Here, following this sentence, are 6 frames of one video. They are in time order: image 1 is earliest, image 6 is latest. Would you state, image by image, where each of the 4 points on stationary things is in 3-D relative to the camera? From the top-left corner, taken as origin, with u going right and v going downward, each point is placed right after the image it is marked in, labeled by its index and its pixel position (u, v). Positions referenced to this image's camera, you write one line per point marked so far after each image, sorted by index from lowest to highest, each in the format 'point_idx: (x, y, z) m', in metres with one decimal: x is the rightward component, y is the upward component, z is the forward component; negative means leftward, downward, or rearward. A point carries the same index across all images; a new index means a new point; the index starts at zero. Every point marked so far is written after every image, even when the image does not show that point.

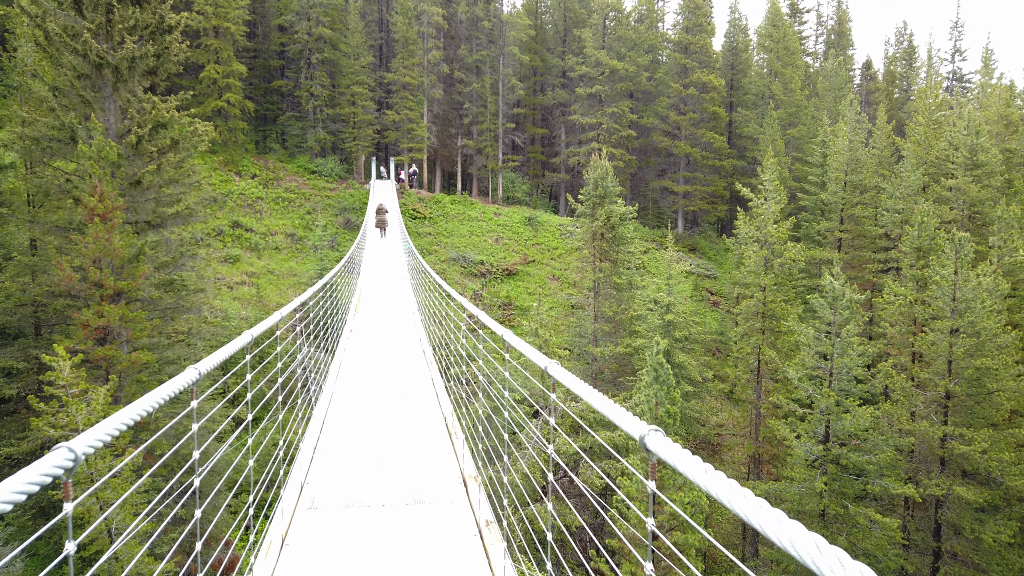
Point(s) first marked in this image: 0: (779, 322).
0: (+6.6, -0.9, +12.0) m
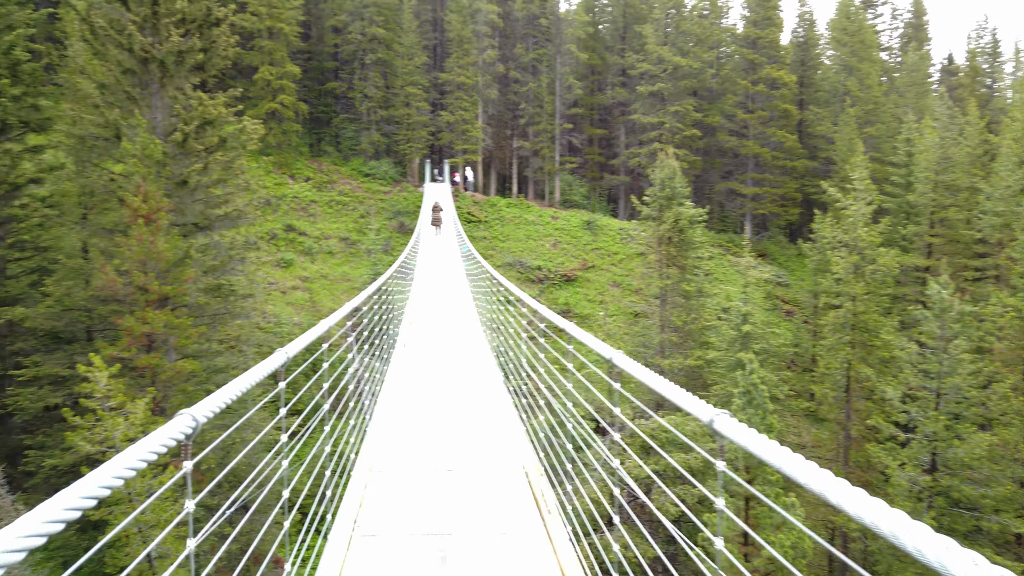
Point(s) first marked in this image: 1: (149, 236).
0: (+7.9, -1.0, +10.8) m
1: (-6.3, +0.9, +8.5) m
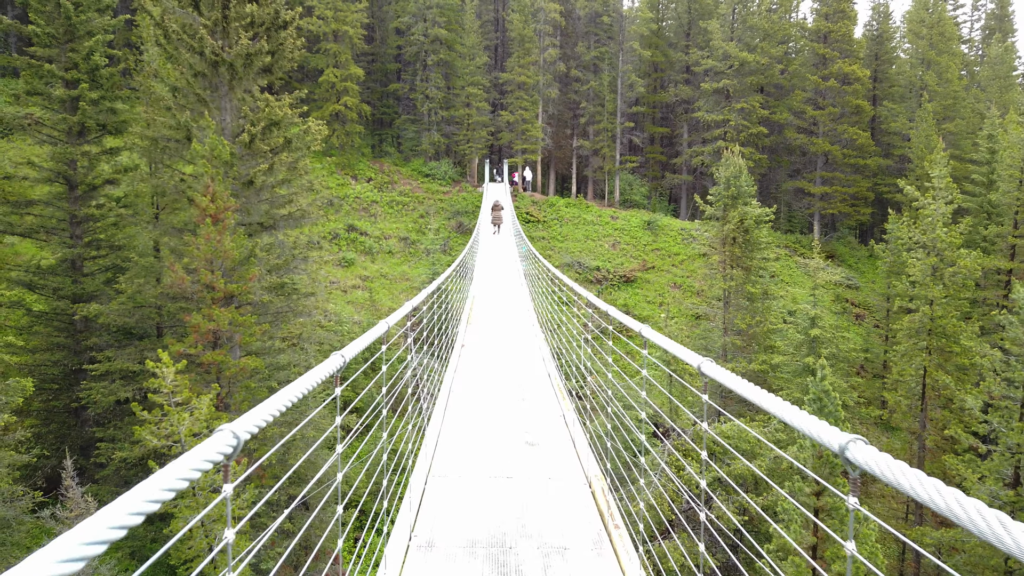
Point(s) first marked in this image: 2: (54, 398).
0: (+9.1, -1.1, +10.2) m
1: (-5.2, +0.9, +8.7) m
2: (-9.3, -2.2, +10.1) m
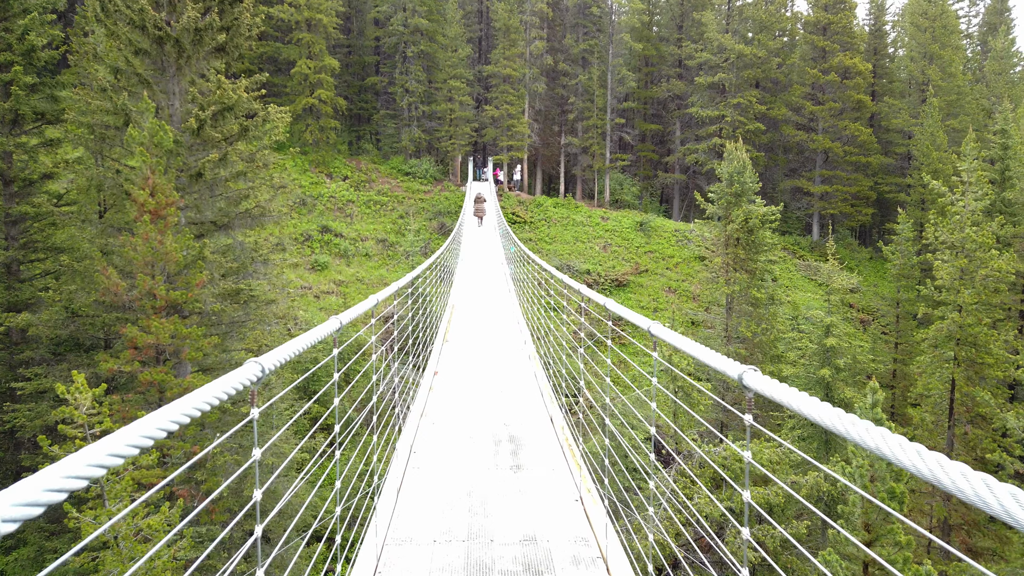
0: (+8.9, -1.2, +9.5) m
1: (-5.5, +0.8, +7.6) m
2: (-9.6, -2.4, +8.9) m
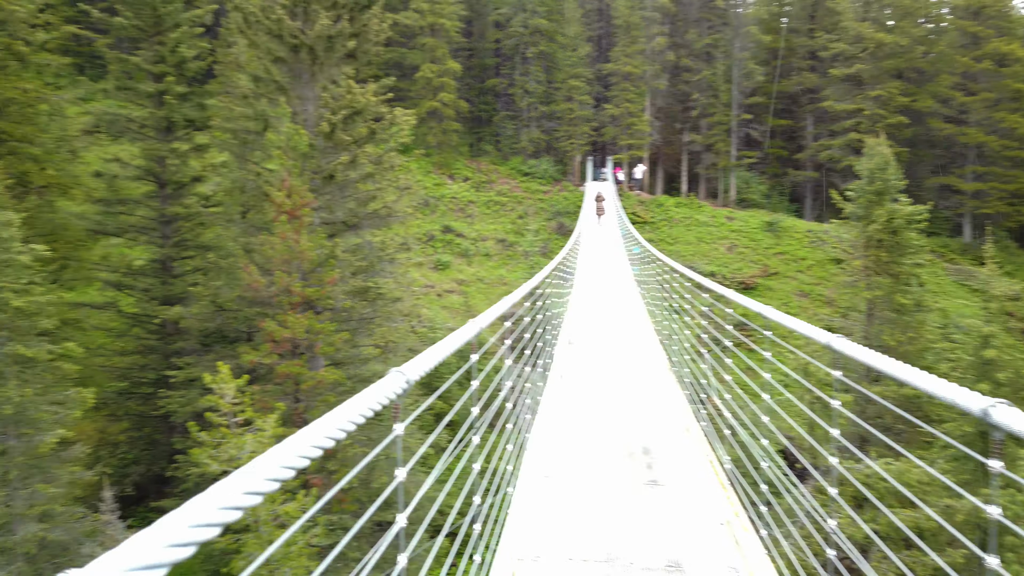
0: (+11.1, -1.3, +8.4) m
1: (-3.3, +0.9, +8.0) m
2: (-7.3, -2.3, +9.7) m
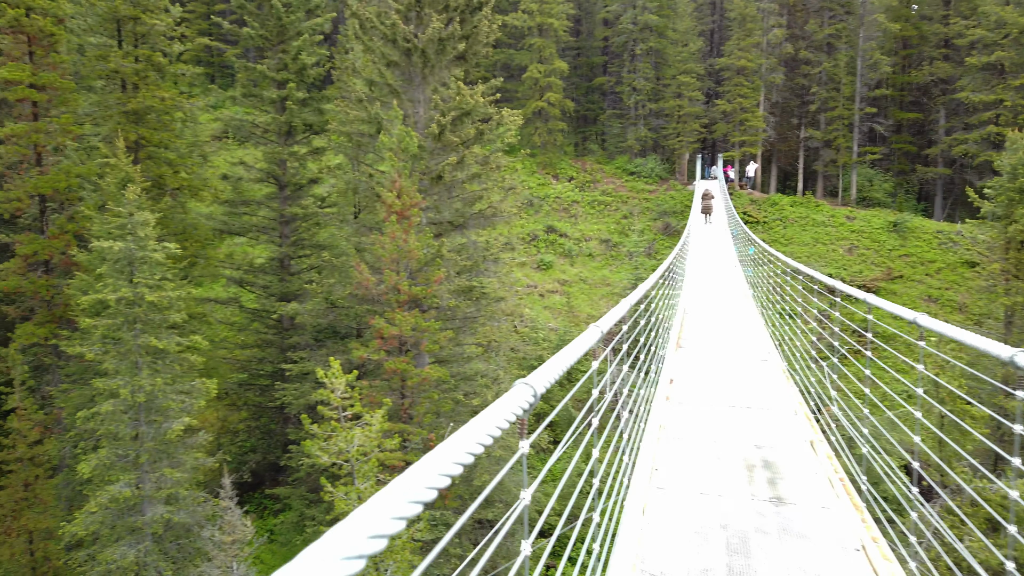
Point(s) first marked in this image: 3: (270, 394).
0: (+13.0, -1.5, +7.3) m
1: (-1.3, +0.9, +8.1) m
2: (-5.2, -2.2, +10.2) m
3: (-5.0, -2.2, +10.2) m
